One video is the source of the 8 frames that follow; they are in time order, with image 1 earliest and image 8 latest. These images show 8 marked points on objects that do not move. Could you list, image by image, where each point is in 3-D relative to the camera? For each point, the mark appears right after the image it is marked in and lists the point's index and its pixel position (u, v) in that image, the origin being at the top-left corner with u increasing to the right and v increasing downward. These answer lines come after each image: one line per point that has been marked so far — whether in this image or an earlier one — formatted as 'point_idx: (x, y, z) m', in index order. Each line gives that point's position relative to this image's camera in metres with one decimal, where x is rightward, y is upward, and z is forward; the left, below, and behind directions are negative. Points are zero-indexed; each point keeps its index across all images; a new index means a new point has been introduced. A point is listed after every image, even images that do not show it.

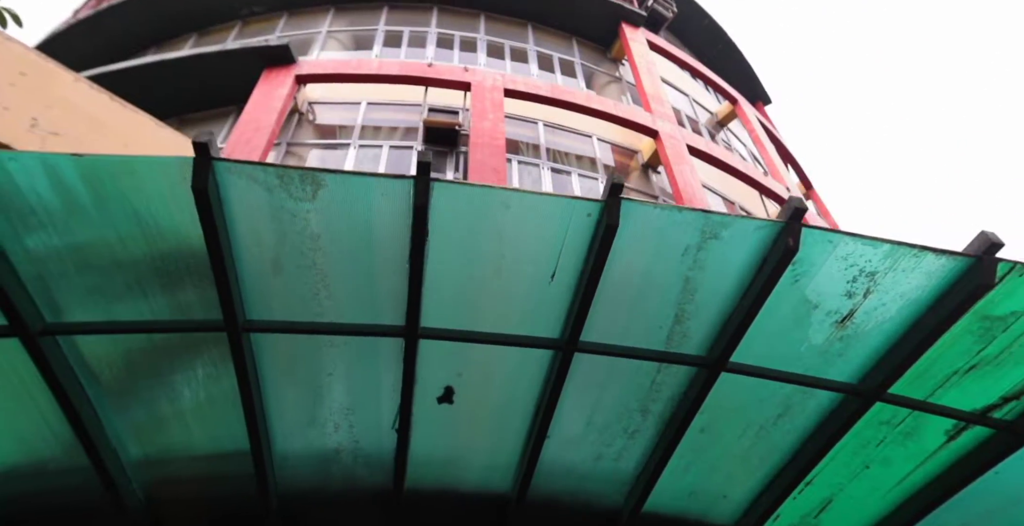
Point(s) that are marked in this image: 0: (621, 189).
0: (+0.9, +0.6, +4.9) m
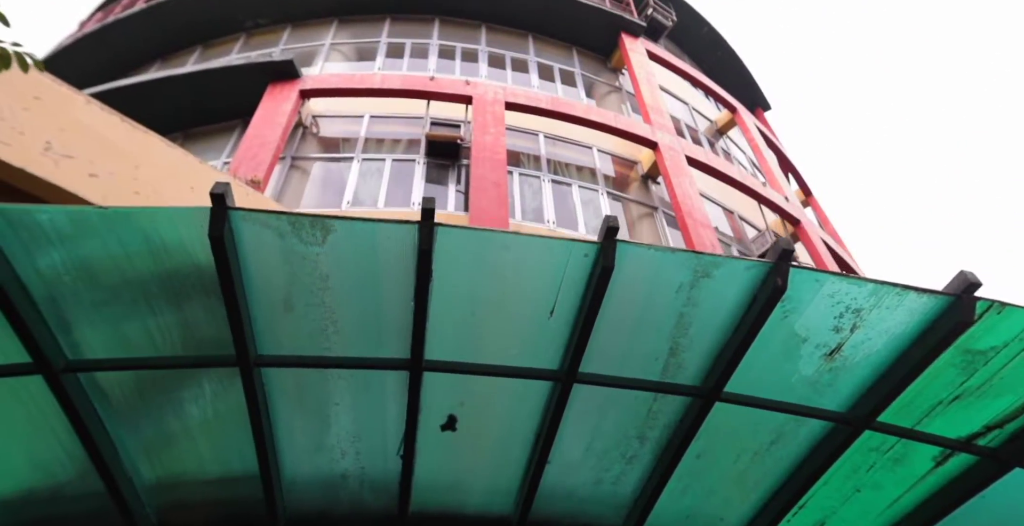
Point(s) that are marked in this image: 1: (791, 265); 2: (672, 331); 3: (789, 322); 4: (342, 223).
0: (+0.9, +0.3, +5.1) m
1: (+2.5, 0.0, +5.2) m
2: (+1.6, -0.7, +5.8) m
3: (+2.7, -0.6, +5.6) m
4: (-1.5, +0.3, +4.9) m
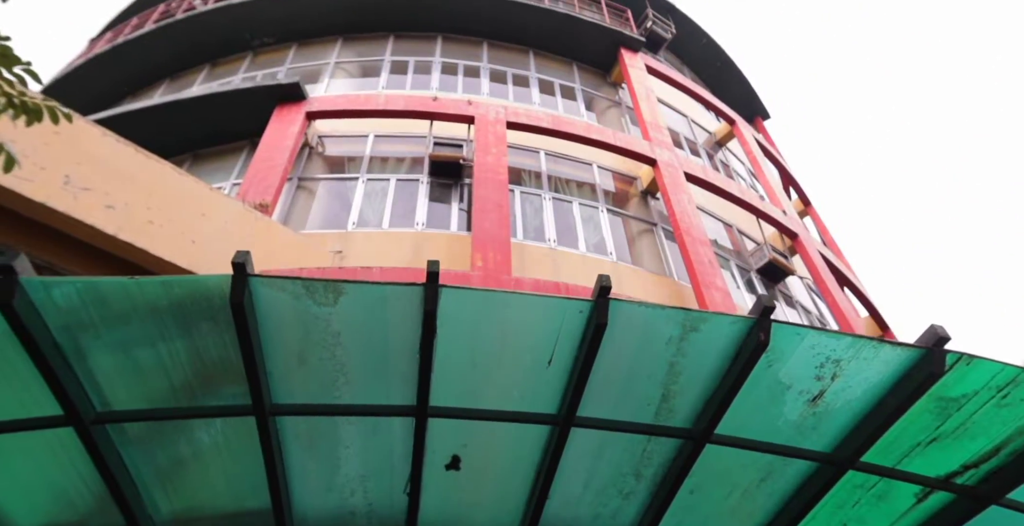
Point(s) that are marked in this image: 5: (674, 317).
0: (+0.9, -0.3, +5.5) m
1: (+2.5, -0.6, +5.5) m
2: (+1.6, -1.2, +6.1) m
3: (+2.7, -1.1, +5.9) m
4: (-1.5, -0.2, +5.3) m
5: (+1.6, -0.5, +5.6) m
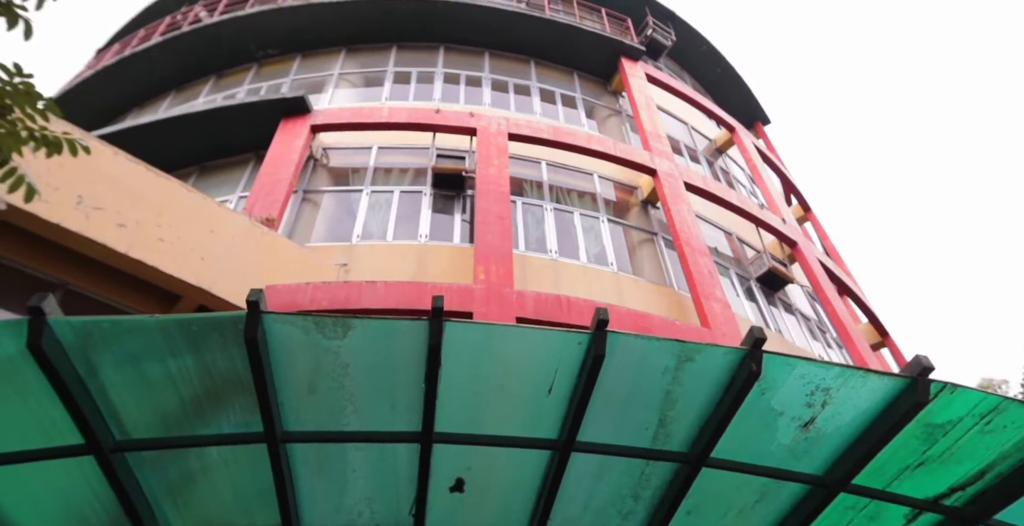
0: (+0.9, -0.6, +5.7) m
1: (+2.5, -0.9, +5.7) m
2: (+1.6, -1.6, +6.4) m
3: (+2.7, -1.5, +6.1) m
4: (-1.5, -0.6, +5.5) m
5: (+1.6, -0.9, +5.9) m
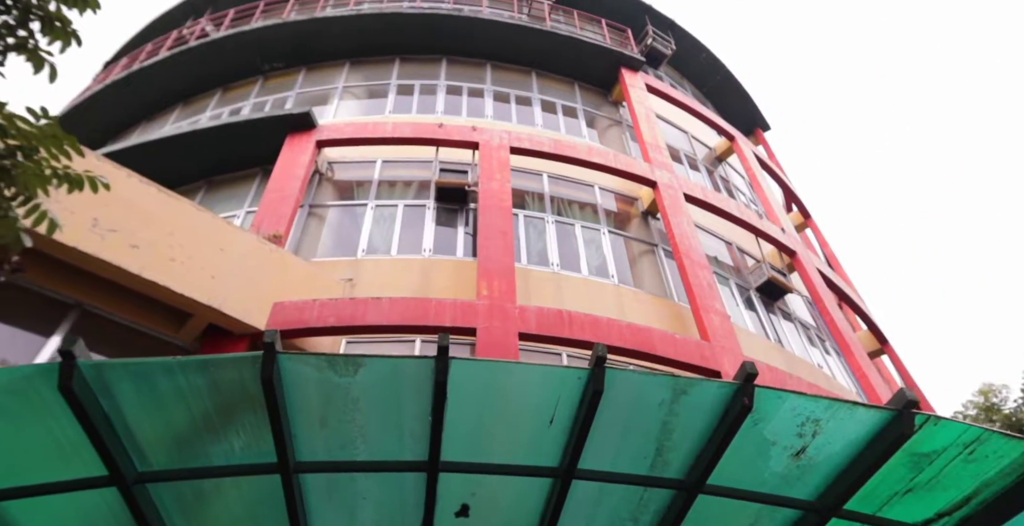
0: (+1.0, -1.0, +6.0) m
1: (+2.5, -1.3, +6.0) m
2: (+1.7, -2.0, +6.6) m
3: (+2.7, -1.9, +6.4) m
4: (-1.4, -1.0, +5.8) m
5: (+1.6, -1.3, +6.1) m
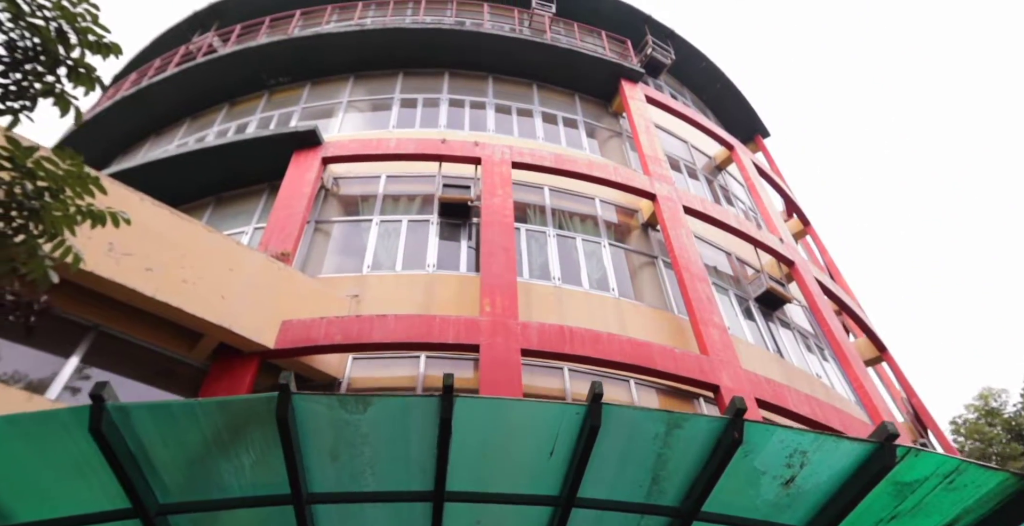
0: (+1.0, -1.5, +6.3) m
1: (+2.6, -1.7, +6.3) m
2: (+1.7, -2.5, +6.9) m
3: (+2.8, -2.3, +6.7) m
4: (-1.4, -1.5, +6.2) m
5: (+1.6, -1.7, +6.4) m
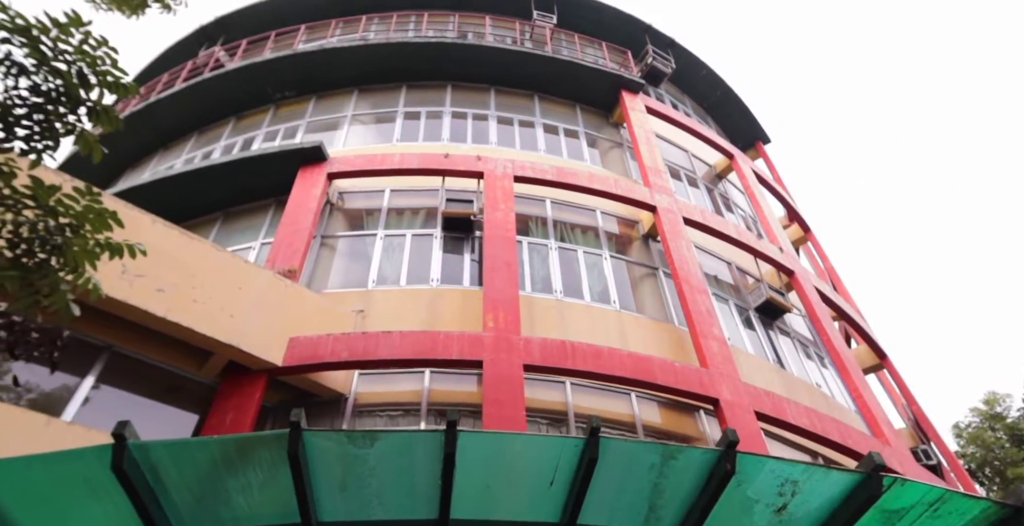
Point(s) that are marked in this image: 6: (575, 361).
0: (+1.0, -1.9, +6.6) m
1: (+2.6, -2.2, +6.6) m
2: (+1.7, -2.9, +7.2) m
3: (+2.8, -2.7, +7.0) m
4: (-1.4, -1.9, +6.5) m
5: (+1.7, -2.2, +6.7) m
6: (+1.4, -2.3, +12.9) m
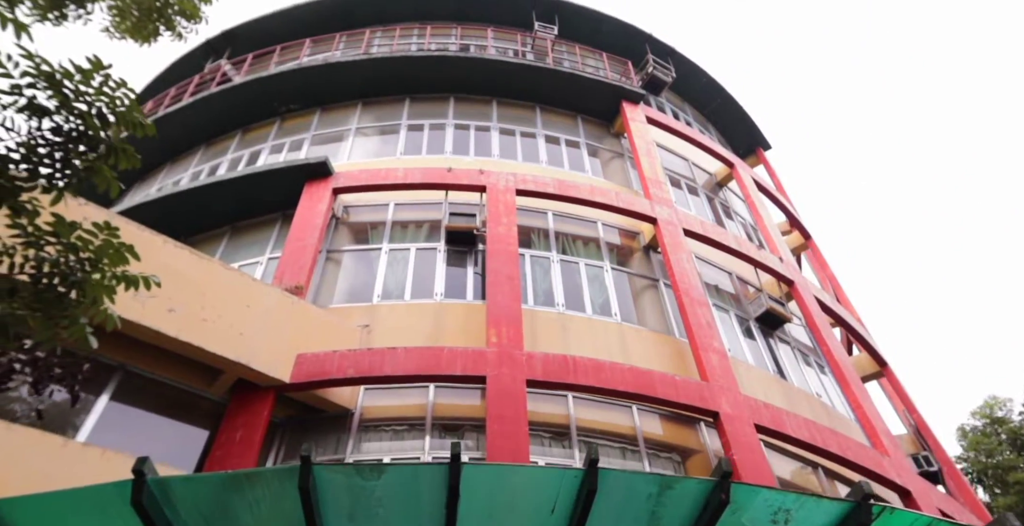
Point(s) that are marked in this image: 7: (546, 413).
0: (+1.0, -2.4, +6.9) m
1: (+2.6, -2.6, +6.9) m
2: (+1.8, -3.4, +7.5) m
3: (+2.8, -3.2, +7.2) m
4: (-1.4, -2.4, +6.8) m
5: (+1.7, -2.6, +7.0) m
6: (+1.5, -2.8, +13.1) m
7: (+0.8, -3.9, +14.2) m
